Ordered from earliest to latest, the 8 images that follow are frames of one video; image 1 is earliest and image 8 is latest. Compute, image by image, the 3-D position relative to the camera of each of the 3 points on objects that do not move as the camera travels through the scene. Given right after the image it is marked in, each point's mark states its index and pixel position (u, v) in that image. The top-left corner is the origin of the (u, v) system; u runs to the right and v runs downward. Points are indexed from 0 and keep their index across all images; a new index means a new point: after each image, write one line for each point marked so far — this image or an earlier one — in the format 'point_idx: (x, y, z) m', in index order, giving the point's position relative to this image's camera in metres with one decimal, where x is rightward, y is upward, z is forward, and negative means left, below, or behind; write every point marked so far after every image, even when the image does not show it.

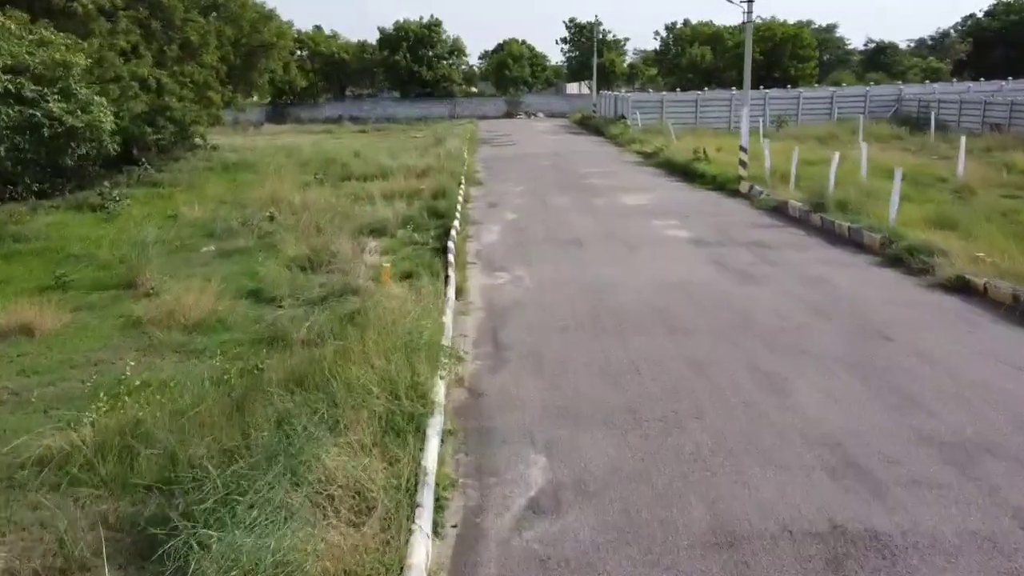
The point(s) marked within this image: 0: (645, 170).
0: (+3.2, +2.8, +20.1) m
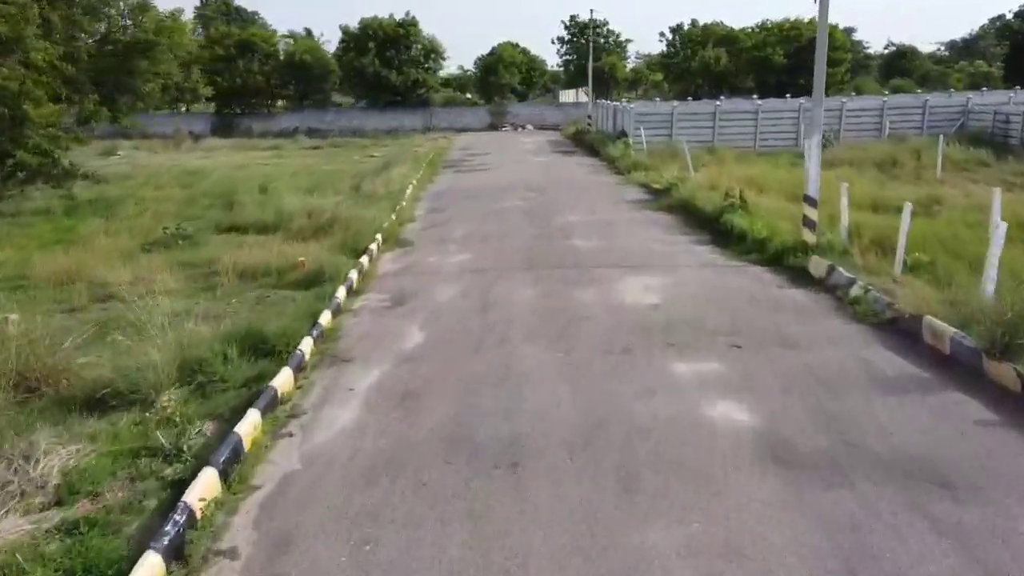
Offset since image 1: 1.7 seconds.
0: (+2.4, +1.2, +14.0) m
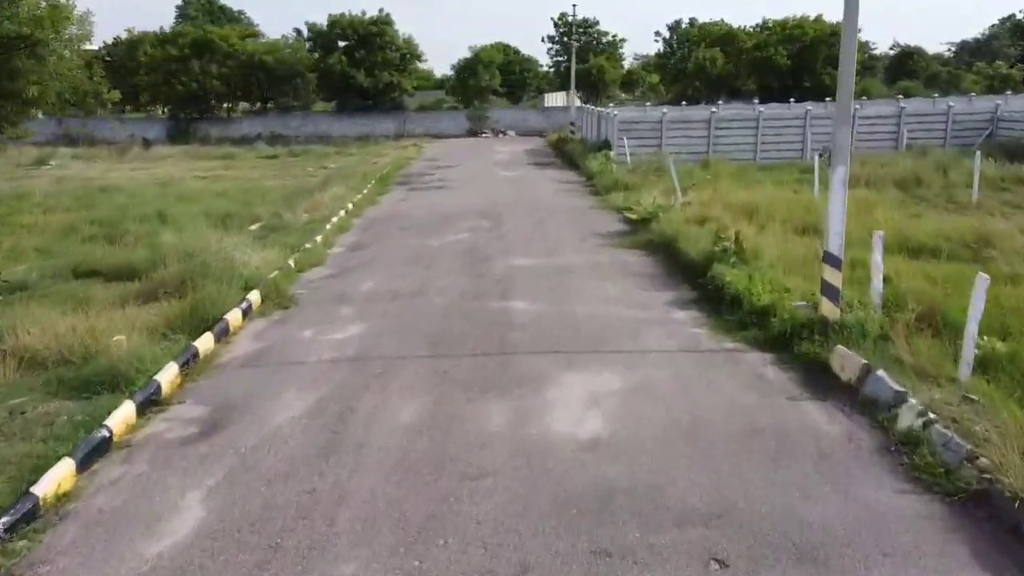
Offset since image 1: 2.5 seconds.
0: (+1.5, +0.3, +11.0) m
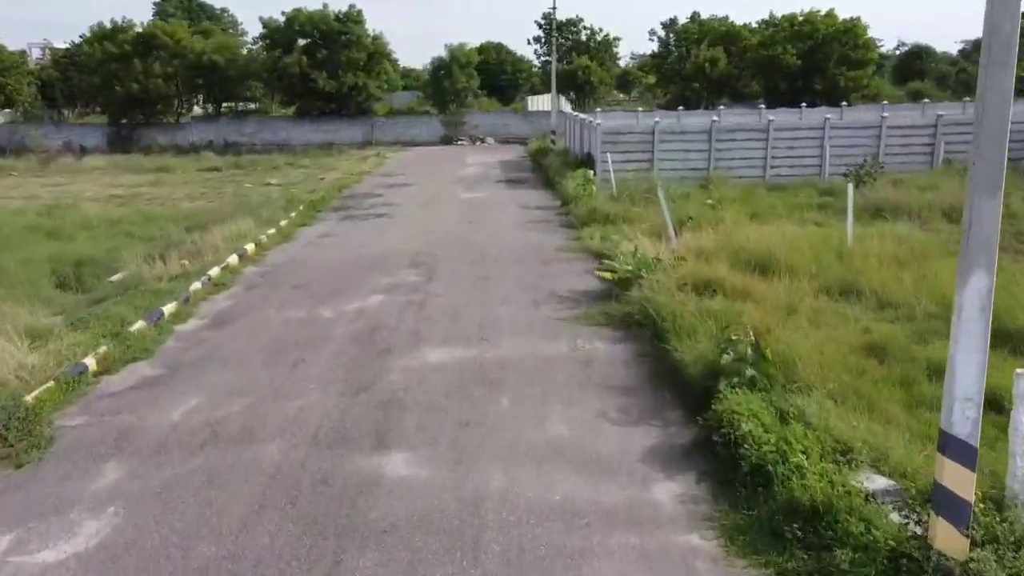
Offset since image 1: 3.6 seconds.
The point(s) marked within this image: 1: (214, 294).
0: (+0.6, -0.6, +7.5) m
1: (-3.6, -0.1, +10.1) m
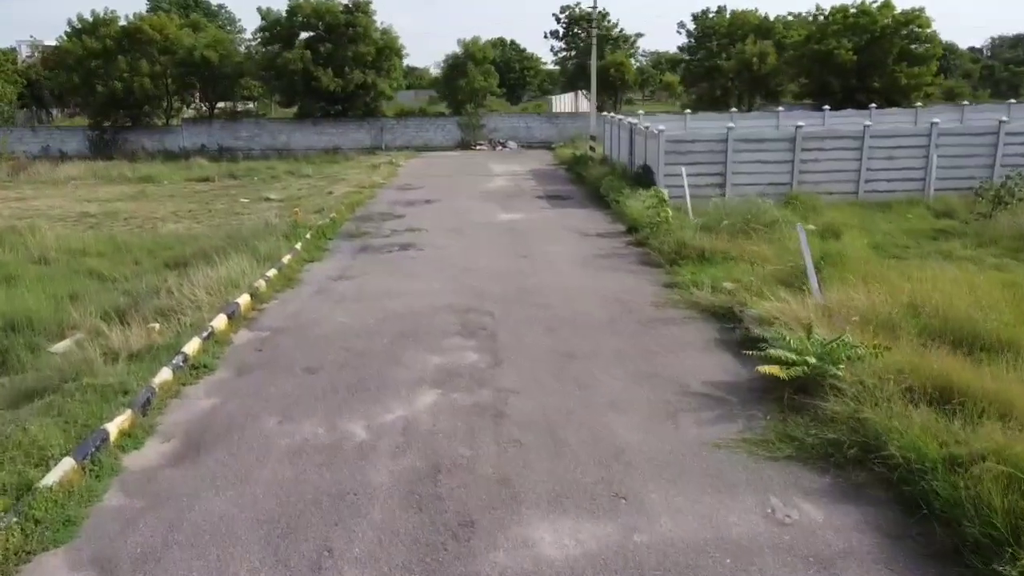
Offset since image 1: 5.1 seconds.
0: (+1.6, -1.4, +4.4) m
1: (-2.7, -0.8, +7.0) m
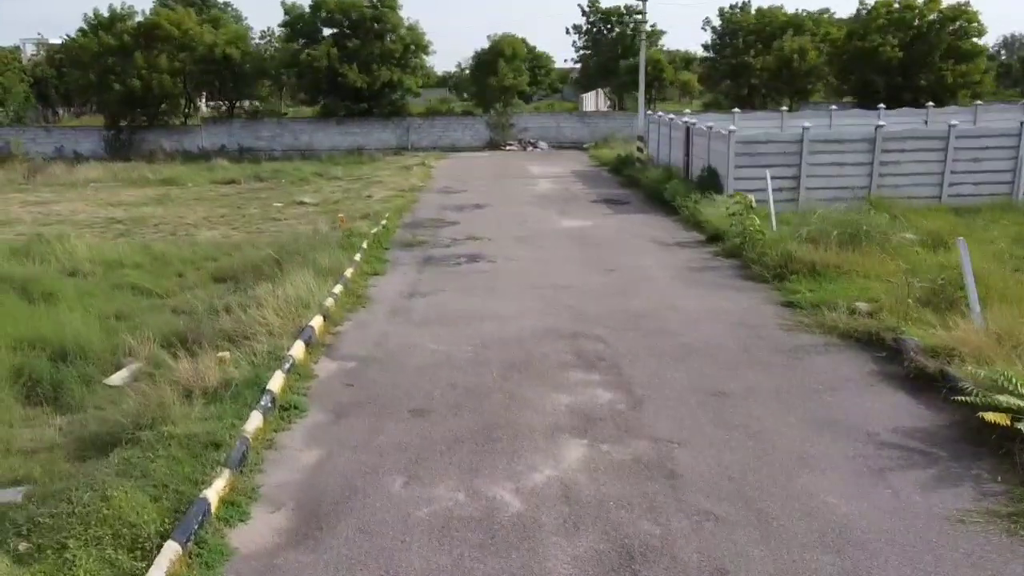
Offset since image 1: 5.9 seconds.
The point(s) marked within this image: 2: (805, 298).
0: (+2.6, -1.6, +3.4) m
1: (-1.6, -1.1, +6.0) m
2: (+3.1, -0.1, +8.9) m
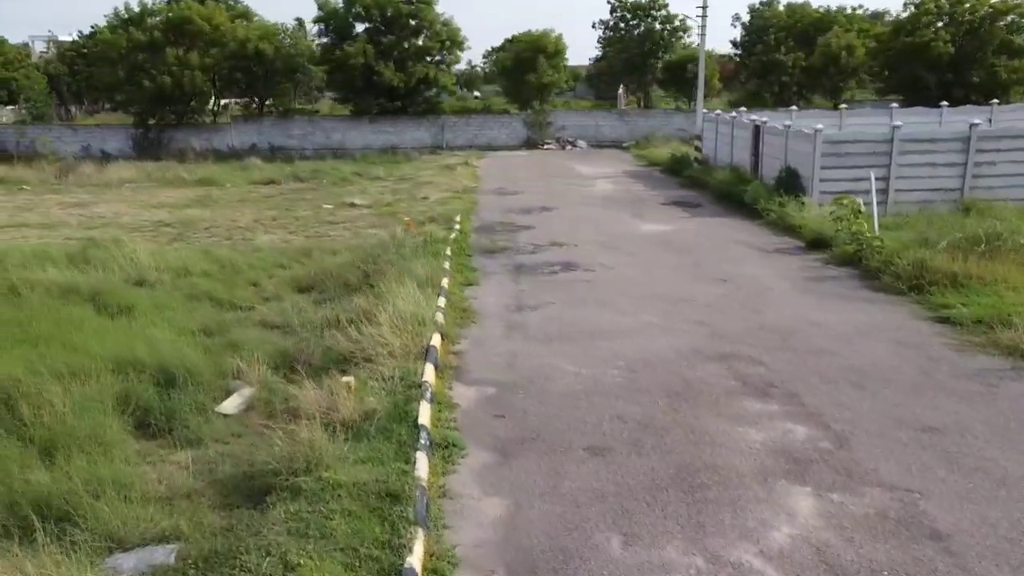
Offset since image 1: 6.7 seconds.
0: (+3.9, -1.7, +2.6) m
1: (-0.4, -1.2, +5.2) m
2: (+4.4, -0.2, +8.2) m
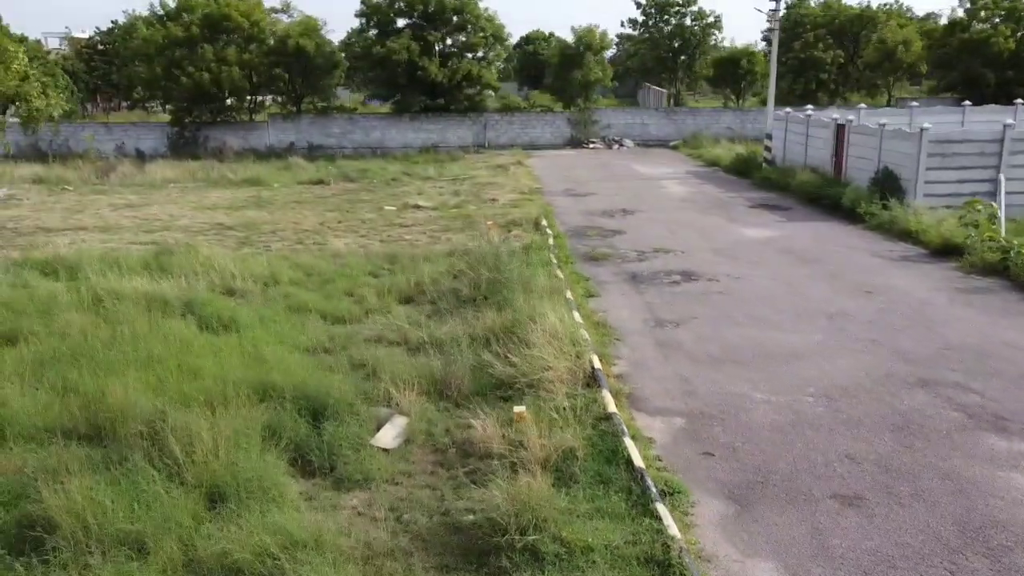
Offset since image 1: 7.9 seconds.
0: (+5.3, -1.9, +1.9) m
1: (+1.0, -1.3, +4.5) m
2: (+5.8, -0.4, +7.4) m
